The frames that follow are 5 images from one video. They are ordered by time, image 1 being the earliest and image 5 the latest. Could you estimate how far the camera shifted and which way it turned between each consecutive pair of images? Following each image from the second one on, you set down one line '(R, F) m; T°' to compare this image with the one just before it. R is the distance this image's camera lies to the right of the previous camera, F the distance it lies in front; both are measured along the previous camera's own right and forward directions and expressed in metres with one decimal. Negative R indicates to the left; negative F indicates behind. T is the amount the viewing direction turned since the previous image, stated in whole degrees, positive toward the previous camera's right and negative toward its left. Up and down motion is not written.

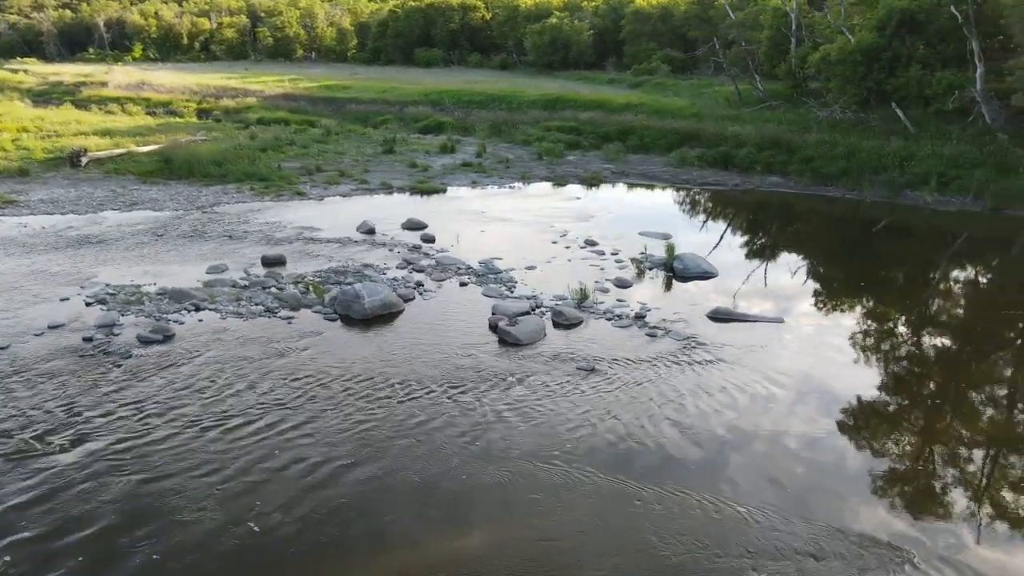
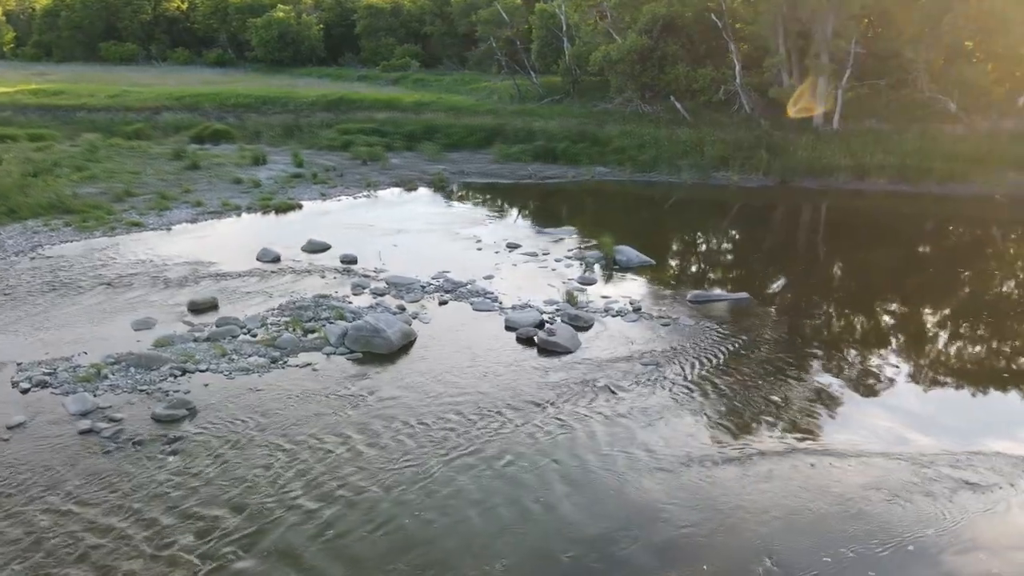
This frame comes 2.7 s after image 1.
(-5.2, +0.8) m; +22°
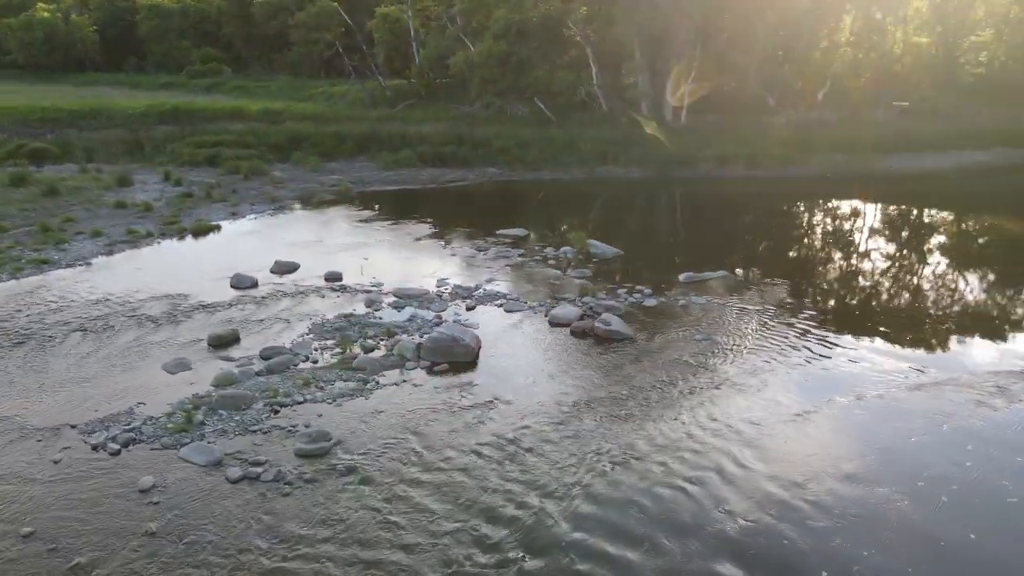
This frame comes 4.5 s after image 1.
(-4.9, 0.0) m; +17°
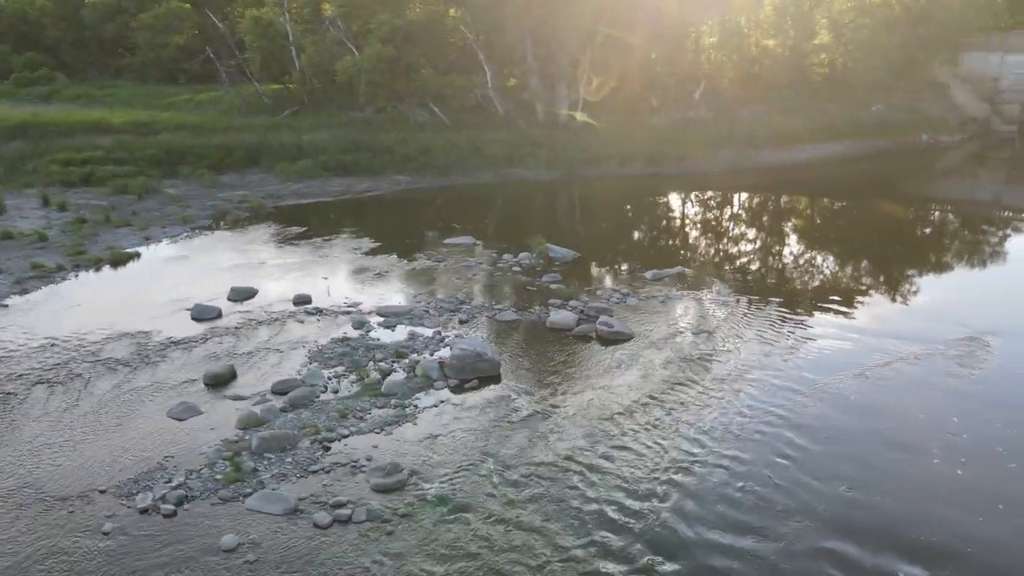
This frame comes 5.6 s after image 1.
(-2.9, +0.2) m; +12°
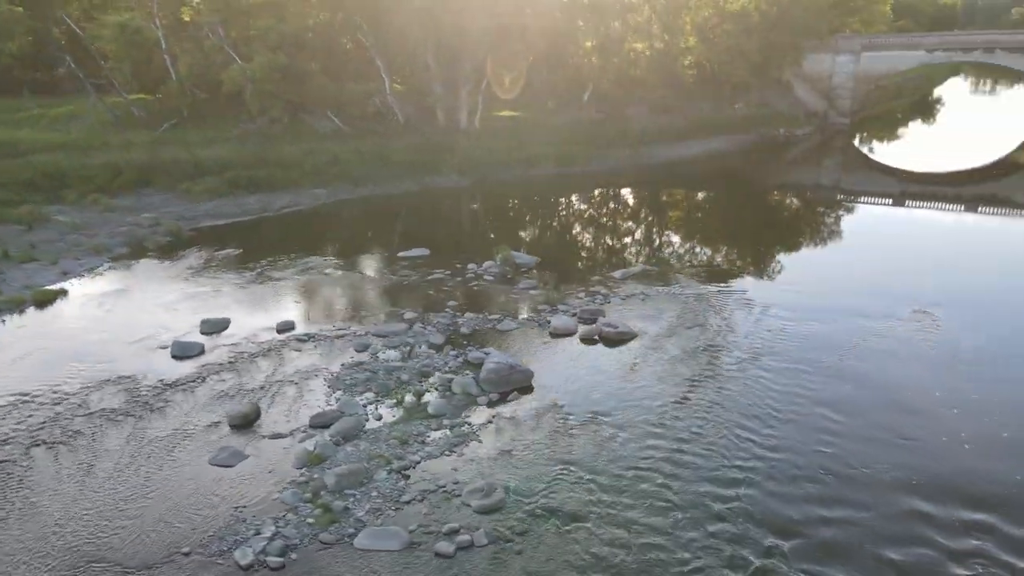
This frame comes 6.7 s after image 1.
(-3.1, +0.1) m; +12°
